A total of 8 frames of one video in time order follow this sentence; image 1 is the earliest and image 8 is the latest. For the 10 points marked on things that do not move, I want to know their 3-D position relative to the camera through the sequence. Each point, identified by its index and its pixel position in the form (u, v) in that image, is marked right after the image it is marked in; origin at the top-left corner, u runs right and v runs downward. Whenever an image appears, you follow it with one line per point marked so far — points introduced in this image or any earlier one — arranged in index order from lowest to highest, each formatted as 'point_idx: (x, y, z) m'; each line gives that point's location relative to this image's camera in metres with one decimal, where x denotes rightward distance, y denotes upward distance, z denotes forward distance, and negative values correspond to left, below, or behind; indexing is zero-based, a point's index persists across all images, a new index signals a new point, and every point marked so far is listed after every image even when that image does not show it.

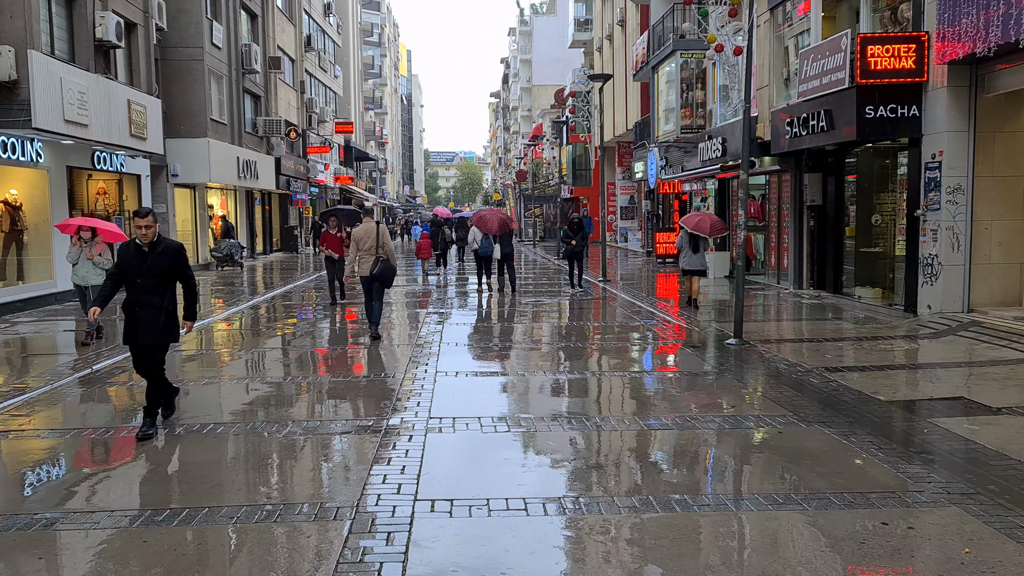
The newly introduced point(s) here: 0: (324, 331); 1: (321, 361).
0: (-3.2, -0.7, +15.4) m
1: (-2.3, -0.9, +11.4) m
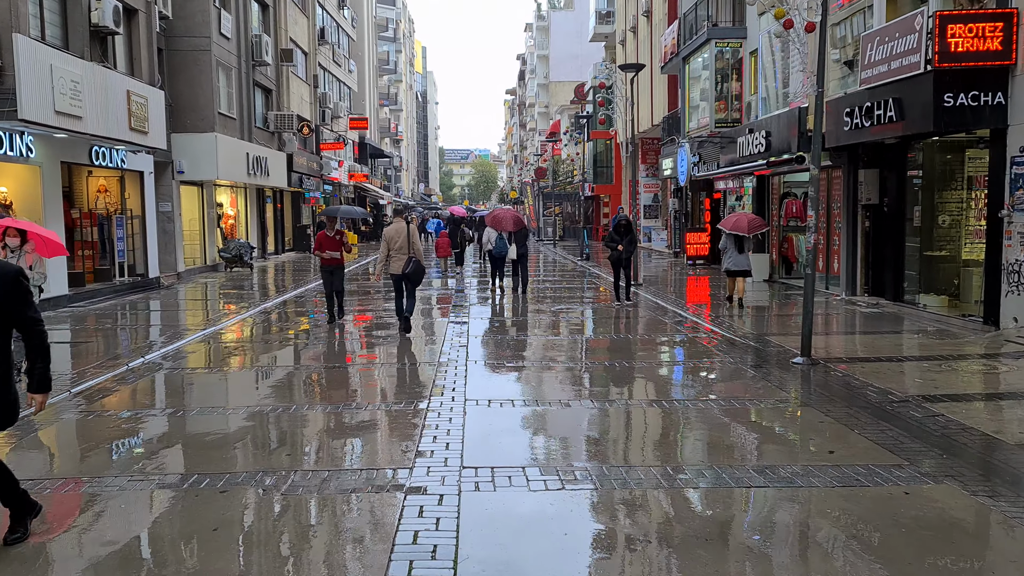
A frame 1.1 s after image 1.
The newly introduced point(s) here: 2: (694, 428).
0: (-2.8, -0.8, +14.2) m
1: (-2.0, -1.0, +10.3) m
2: (+1.4, -1.0, +6.7) m
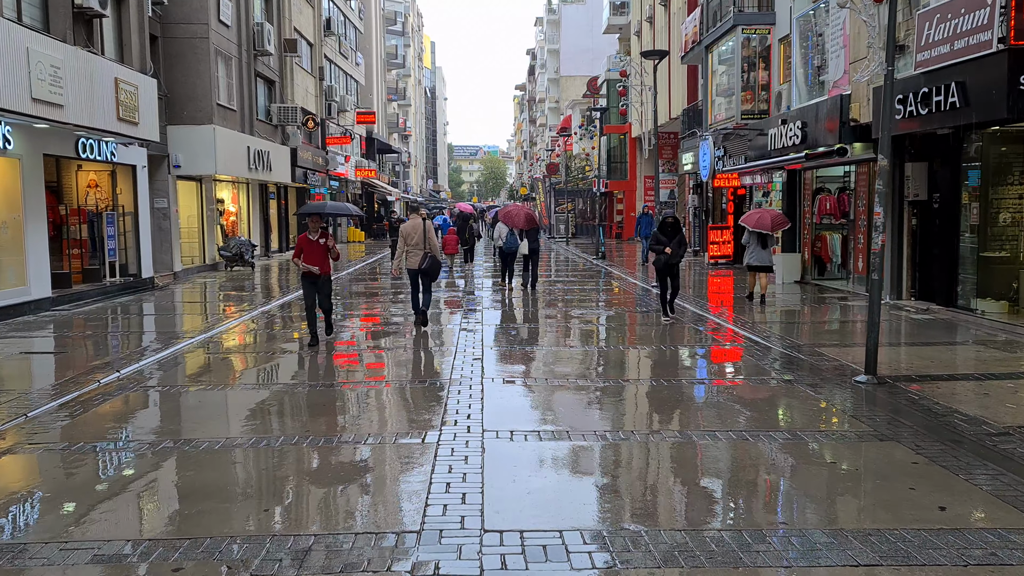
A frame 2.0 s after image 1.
0: (-2.6, -0.8, +13.2) m
1: (-1.8, -1.0, +9.2) m
2: (+1.6, -1.1, +5.6) m
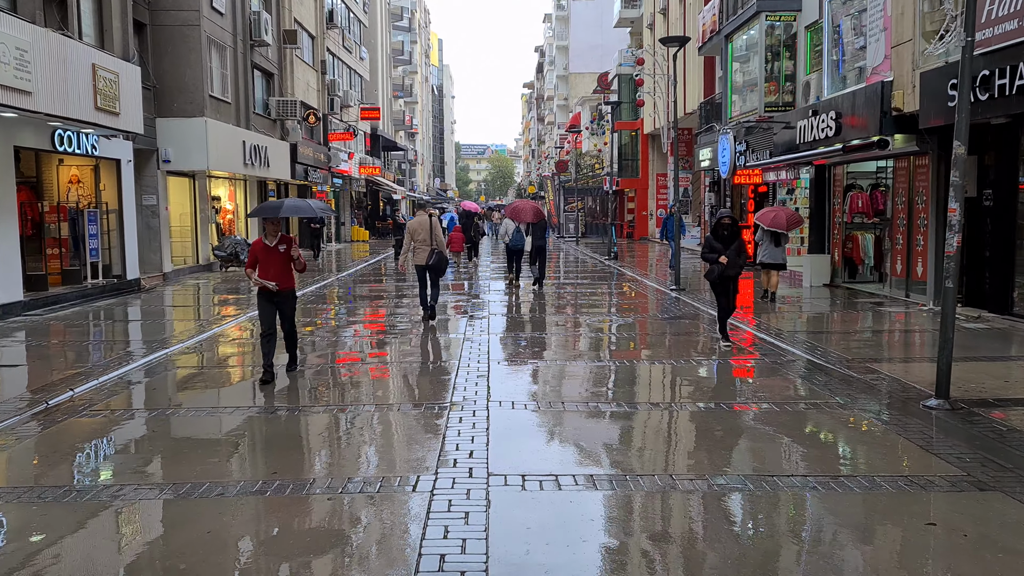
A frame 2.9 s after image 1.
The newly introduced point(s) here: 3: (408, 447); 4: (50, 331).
0: (-2.4, -0.9, +12.1) m
1: (-1.7, -1.1, +8.2) m
2: (+1.6, -1.2, +4.5) m
3: (-0.7, -1.1, +6.3) m
4: (-6.6, -0.6, +12.8) m
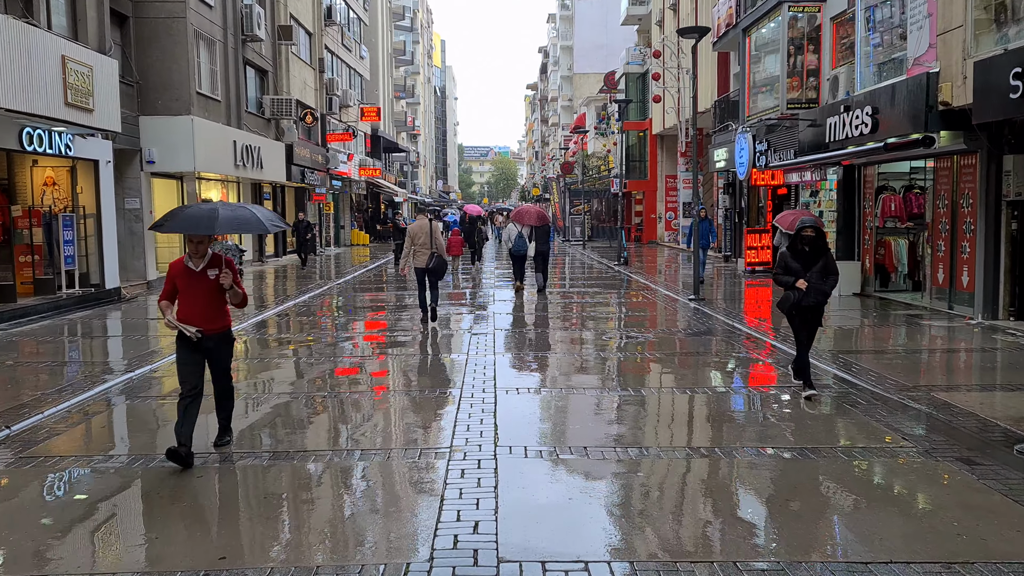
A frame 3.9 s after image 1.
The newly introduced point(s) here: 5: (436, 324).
0: (-2.3, -1.0, +11.0) m
1: (-1.6, -1.2, +7.1) m
2: (+1.7, -1.3, +3.4) m
3: (-0.7, -1.3, +5.2) m
4: (-6.5, -0.8, +11.7) m
5: (-1.2, -0.6, +14.7) m
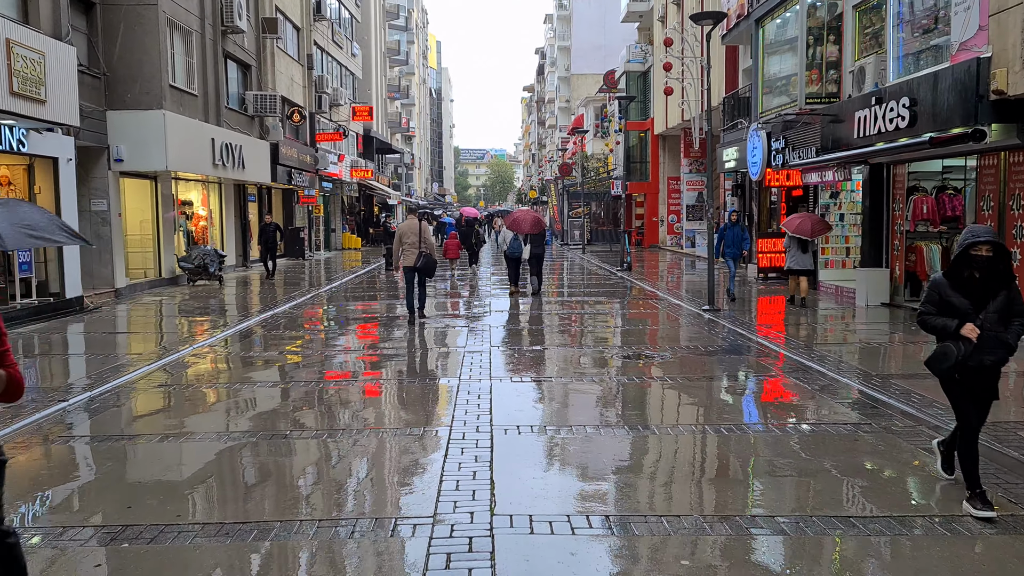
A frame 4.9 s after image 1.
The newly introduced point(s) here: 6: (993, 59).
0: (-2.4, -1.2, +9.8) m
1: (-1.6, -1.3, +5.8) m
2: (+1.7, -1.4, +2.2) m
3: (-0.7, -1.4, +4.0) m
4: (-6.5, -0.9, +10.5) m
5: (-1.3, -0.7, +13.5) m
6: (+5.2, +2.5, +9.7) m
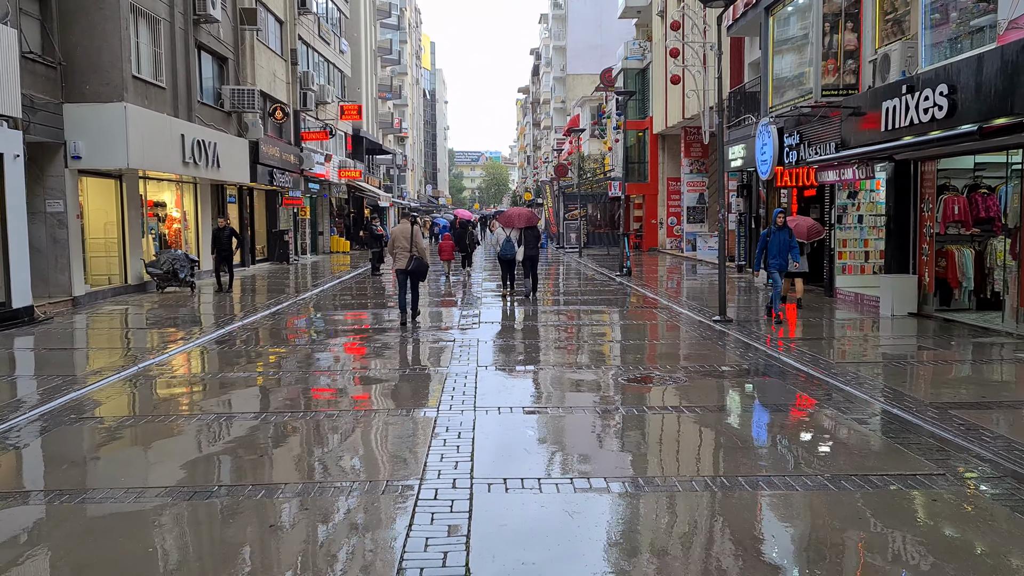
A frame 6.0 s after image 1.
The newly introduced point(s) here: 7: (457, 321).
0: (-2.5, -1.3, +8.5) m
1: (-1.7, -1.4, +4.6) m
2: (+1.7, -1.5, +1.0) m
3: (-0.7, -1.5, +2.8) m
4: (-6.6, -1.0, +9.2) m
5: (-1.4, -0.8, +12.3) m
6: (+5.1, +2.4, +8.5) m
7: (-0.9, -0.7, +14.5) m
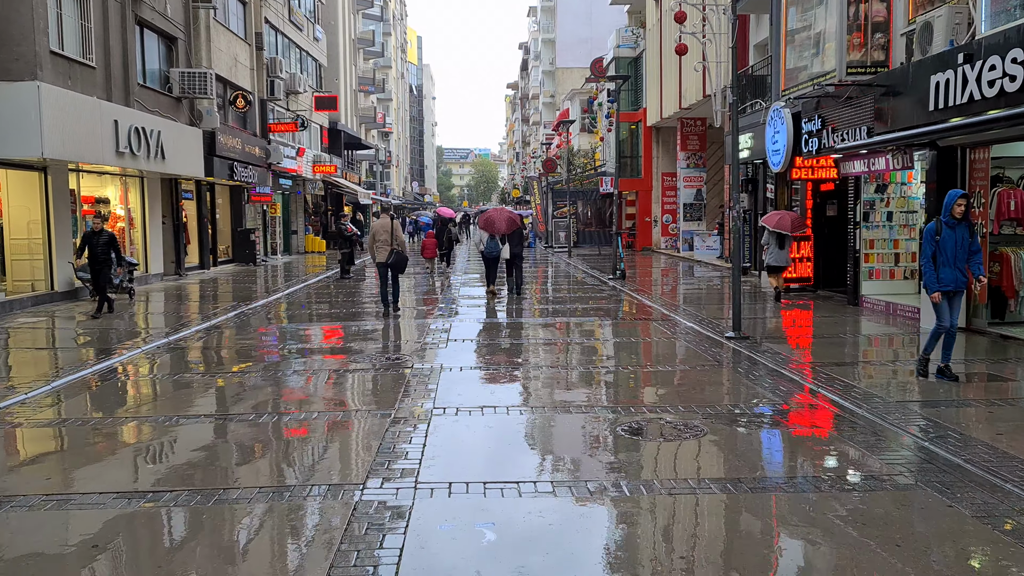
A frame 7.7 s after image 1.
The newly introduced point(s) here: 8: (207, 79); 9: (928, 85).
0: (-2.7, -1.4, +6.6) m
1: (-1.9, -1.6, +2.6) m
2: (+1.5, -1.6, -1.0) m
3: (-0.9, -1.6, +0.8) m
4: (-6.8, -1.1, +7.2) m
5: (-1.7, -1.0, +10.3) m
6: (+4.8, +2.3, +6.6) m
7: (-1.2, -0.8, +12.5) m
8: (-6.1, +4.2, +18.3) m
9: (+4.6, +2.3, +10.1) m
